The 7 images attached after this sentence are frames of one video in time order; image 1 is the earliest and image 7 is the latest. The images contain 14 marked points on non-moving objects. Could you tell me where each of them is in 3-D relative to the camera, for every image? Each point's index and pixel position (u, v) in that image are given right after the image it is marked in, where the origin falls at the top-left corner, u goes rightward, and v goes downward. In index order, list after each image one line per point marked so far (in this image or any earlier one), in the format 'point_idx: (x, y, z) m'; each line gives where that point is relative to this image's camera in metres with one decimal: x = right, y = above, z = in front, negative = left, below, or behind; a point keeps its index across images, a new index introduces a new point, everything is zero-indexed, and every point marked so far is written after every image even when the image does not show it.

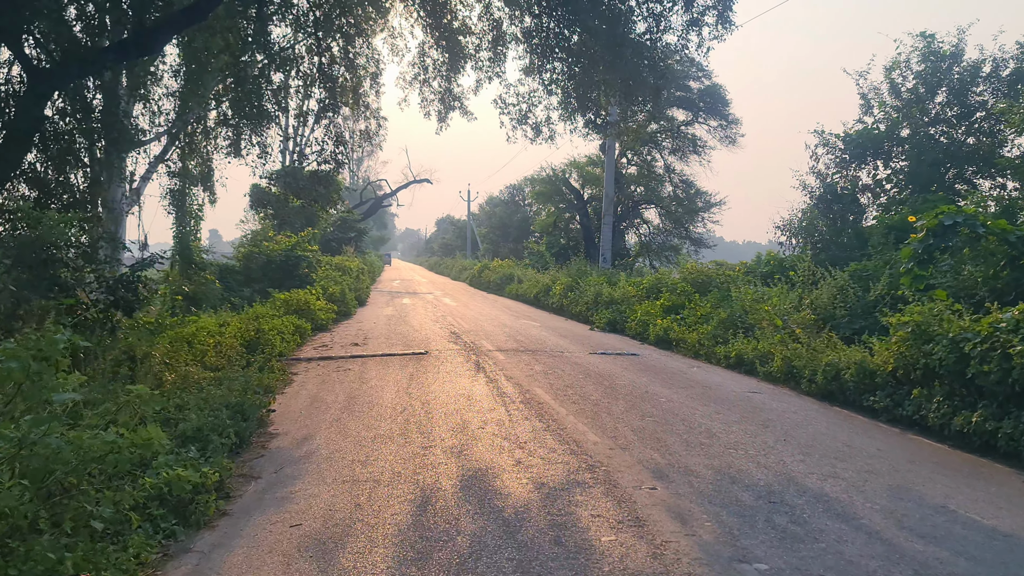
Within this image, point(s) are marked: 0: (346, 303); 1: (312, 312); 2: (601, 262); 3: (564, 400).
0: (-3.3, -0.3, +17.8) m
1: (-3.1, -0.4, +14.2) m
2: (+1.9, +0.6, +19.5) m
3: (+0.4, -0.8, +6.8) m
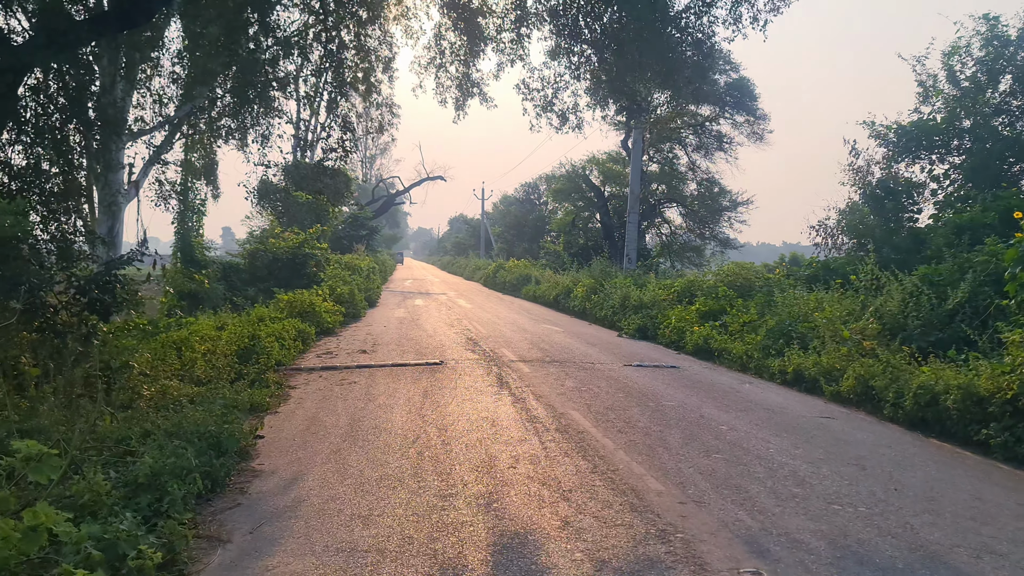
0: (-2.9, -0.3, +16.8) m
1: (-2.8, -0.4, +13.2) m
2: (+2.3, +0.5, +18.4) m
3: (+0.6, -0.9, +5.7) m
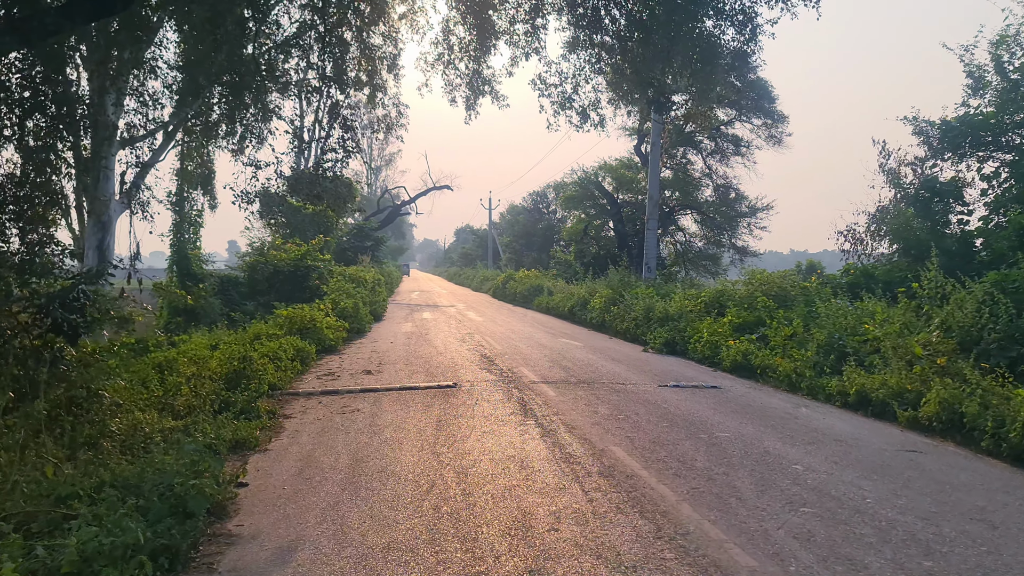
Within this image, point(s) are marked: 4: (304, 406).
0: (-2.7, -0.5, +15.8) m
1: (-2.6, -0.6, +12.2) m
2: (+2.6, +0.3, +17.4) m
3: (+0.8, -1.0, +4.7) m
4: (-1.7, -1.0, +7.3) m
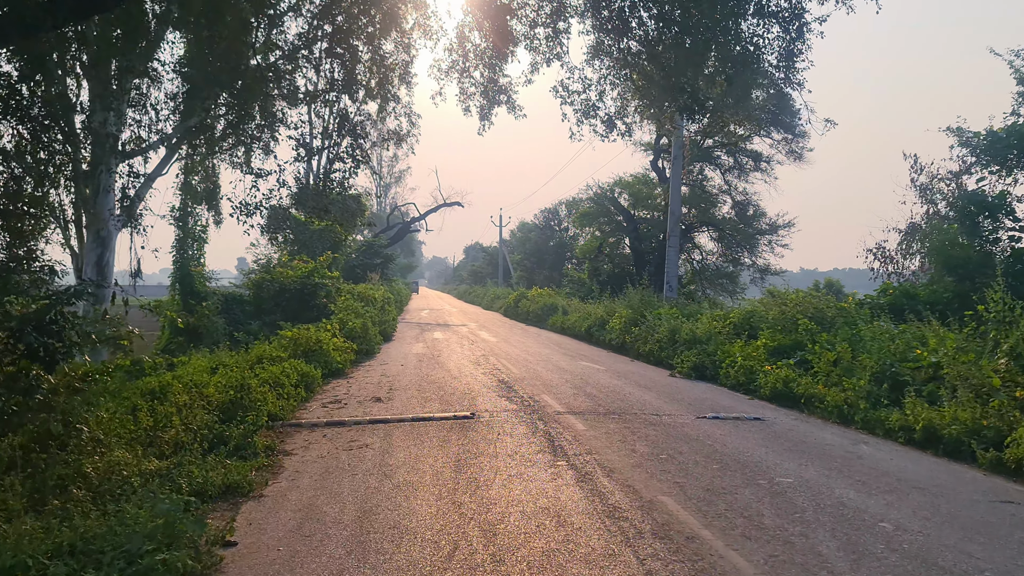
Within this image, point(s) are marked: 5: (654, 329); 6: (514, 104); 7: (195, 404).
0: (-2.4, -0.8, +15.1) m
1: (-2.4, -0.8, +11.5) m
2: (+2.8, -0.1, +16.7) m
3: (+0.9, -1.1, +4.0) m
4: (-1.5, -1.1, +6.6) m
5: (+2.2, -0.6, +13.8) m
6: (0.0, +2.2, +10.8) m
7: (-2.4, -0.9, +6.7) m
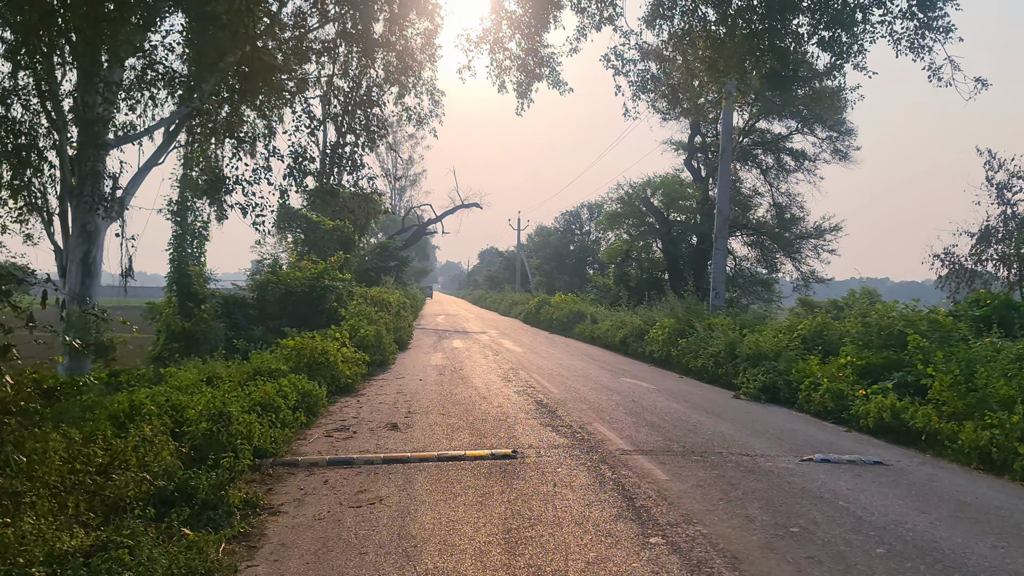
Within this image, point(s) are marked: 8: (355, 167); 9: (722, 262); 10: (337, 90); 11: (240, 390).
0: (-2.0, -0.9, +13.6) m
1: (-2.0, -0.9, +10.0) m
2: (+3.3, -0.2, +15.0) m
3: (+1.2, -1.1, +2.4) m
4: (-1.2, -1.1, +5.0) m
5: (+2.6, -0.7, +12.2) m
6: (+0.5, +2.2, +9.2) m
7: (-2.0, -0.9, +5.1) m
8: (-1.8, +1.4, +10.3) m
9: (+3.5, +0.4, +15.0) m
10: (-1.9, +2.2, +9.9) m
11: (-2.3, -0.9, +7.7) m
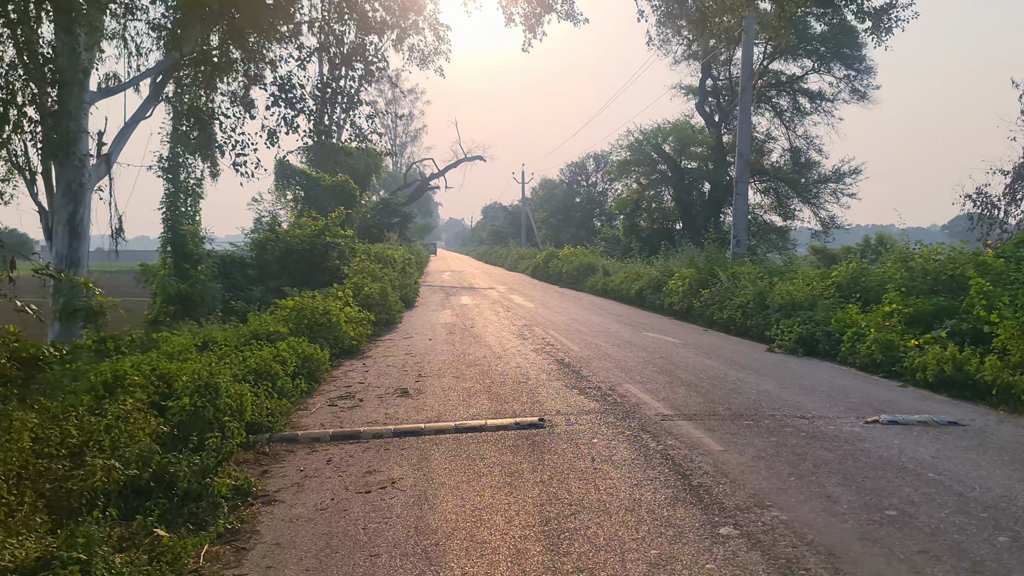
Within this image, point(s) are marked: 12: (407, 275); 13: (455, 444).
0: (-1.8, -0.3, +12.9) m
1: (-1.8, -0.4, +9.3) m
2: (+3.5, +0.7, +14.3) m
3: (+1.4, -0.9, +1.7) m
4: (-1.0, -0.9, +4.3) m
5: (+2.8, -0.1, +11.5) m
6: (+0.5, +2.7, +8.4) m
7: (-1.9, -0.6, +4.5) m
8: (-1.7, +1.9, +9.5) m
9: (+3.7, +1.3, +14.2) m
10: (-1.8, +2.7, +9.0) m
11: (-2.2, -0.5, +7.0) m
12: (-2.3, +0.3, +19.8) m
13: (-0.3, -0.8, +4.8) m
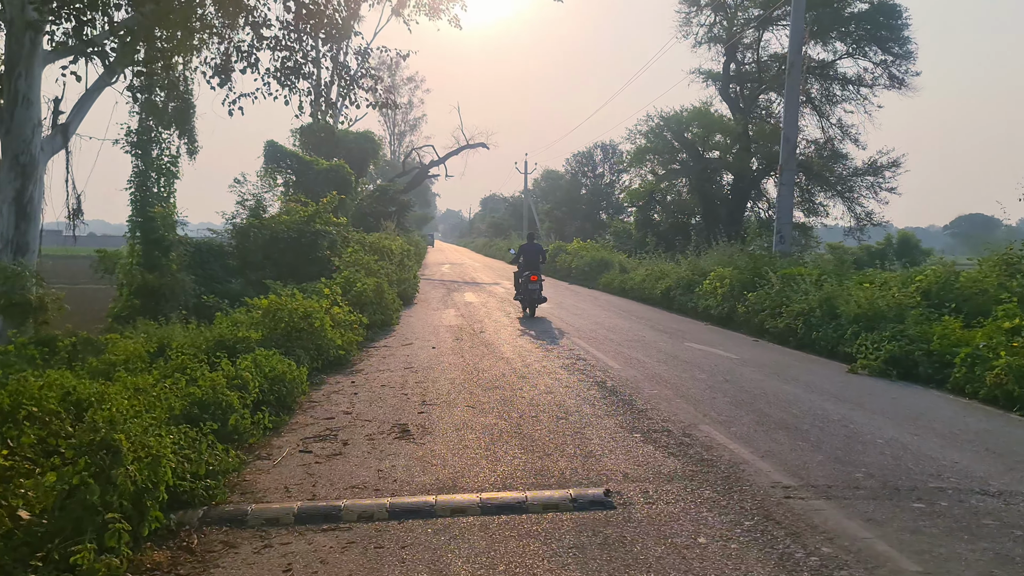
0: (-1.6, -0.2, +11.2) m
1: (-1.6, -0.4, +7.6) m
2: (+3.7, +0.6, +12.6) m
3: (+1.6, -1.0, 0.0) m
4: (-0.8, -0.9, +2.6) m
5: (+3.0, -0.1, +9.8) m
6: (+0.8, +2.6, +6.6) m
7: (-1.7, -0.6, +2.8) m
8: (-1.4, +1.9, +7.7) m
9: (+3.9, +1.2, +12.5) m
10: (-1.6, +2.7, +7.3) m
11: (-2.0, -0.5, +5.3) m
12: (-2.2, +0.4, +18.1) m
13: (-0.1, -0.9, +3.1) m
